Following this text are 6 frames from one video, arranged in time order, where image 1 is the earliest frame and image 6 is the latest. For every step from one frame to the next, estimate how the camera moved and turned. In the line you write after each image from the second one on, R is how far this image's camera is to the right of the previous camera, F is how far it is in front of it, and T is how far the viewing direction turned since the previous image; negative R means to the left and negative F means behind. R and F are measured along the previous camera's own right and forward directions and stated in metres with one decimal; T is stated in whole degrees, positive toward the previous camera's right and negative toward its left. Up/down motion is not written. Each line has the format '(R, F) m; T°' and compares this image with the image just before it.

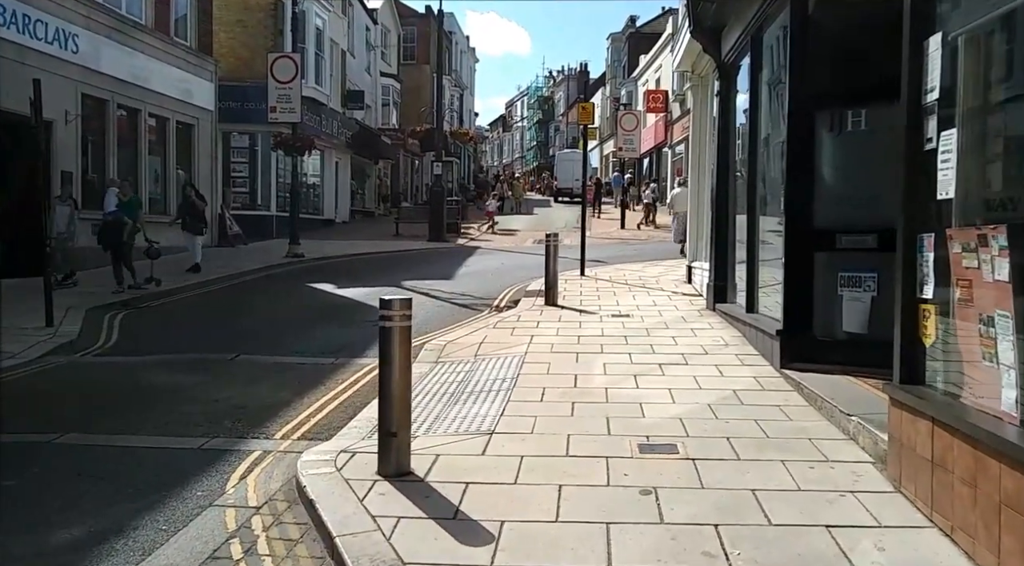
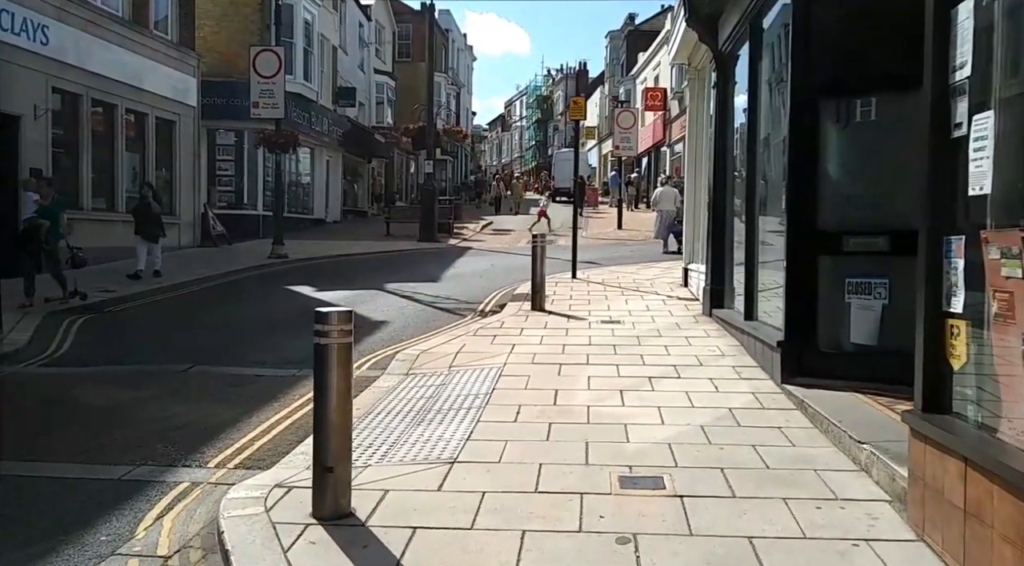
(+0.2, +0.7) m; 0°
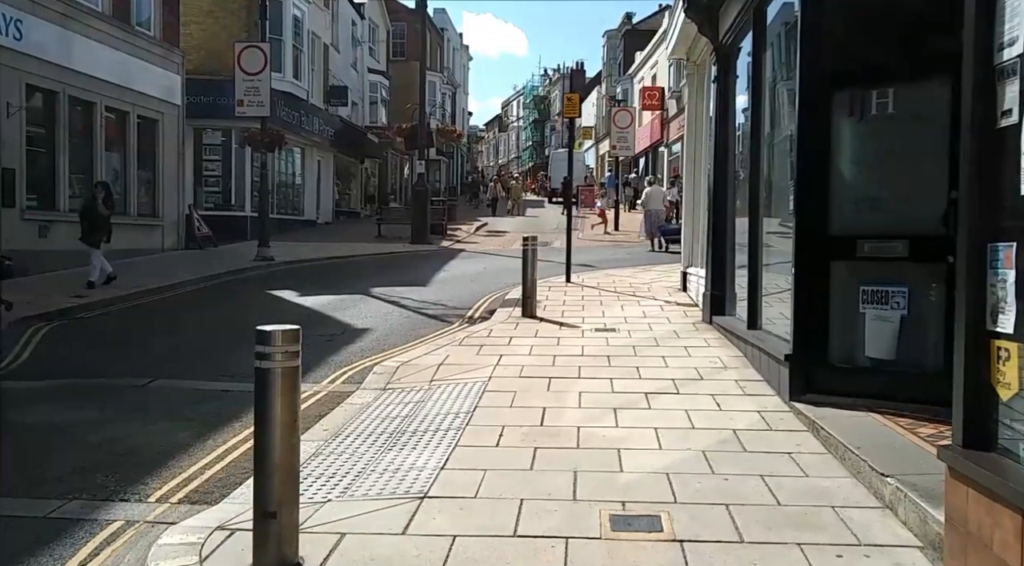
(+0.1, +0.6) m; 0°
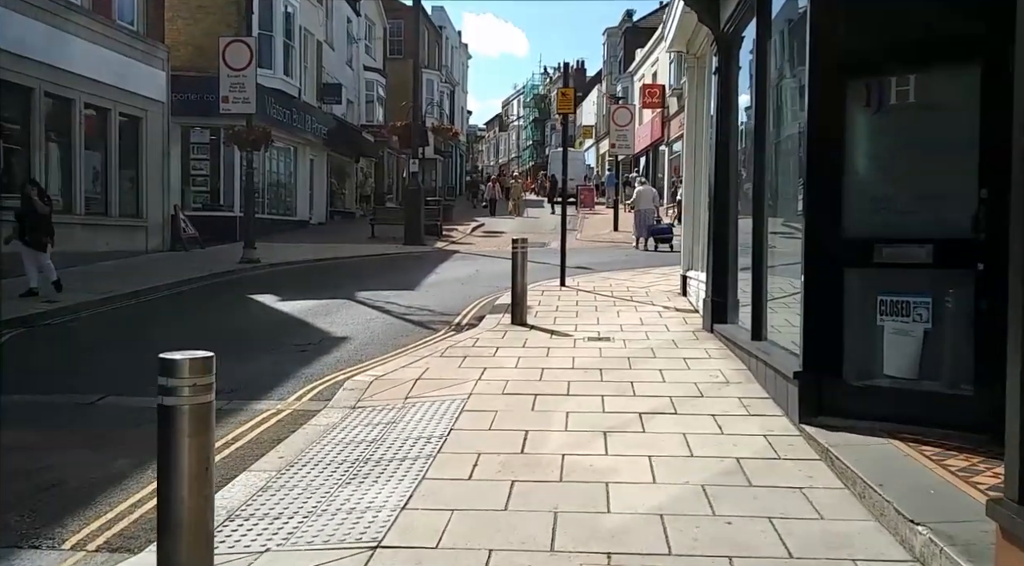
(+0.1, +0.6) m; 0°
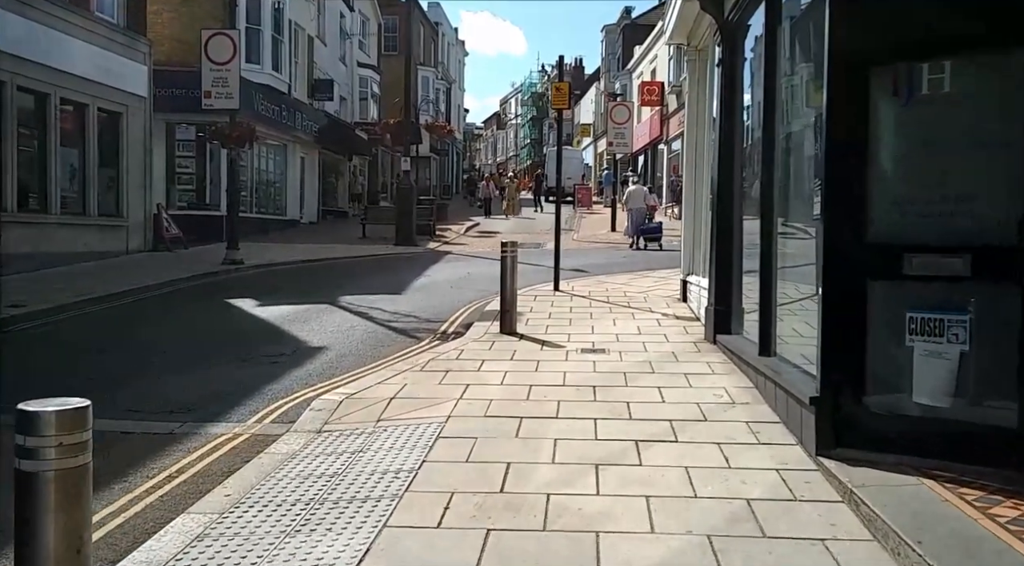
(+0.1, +0.7) m; 0°
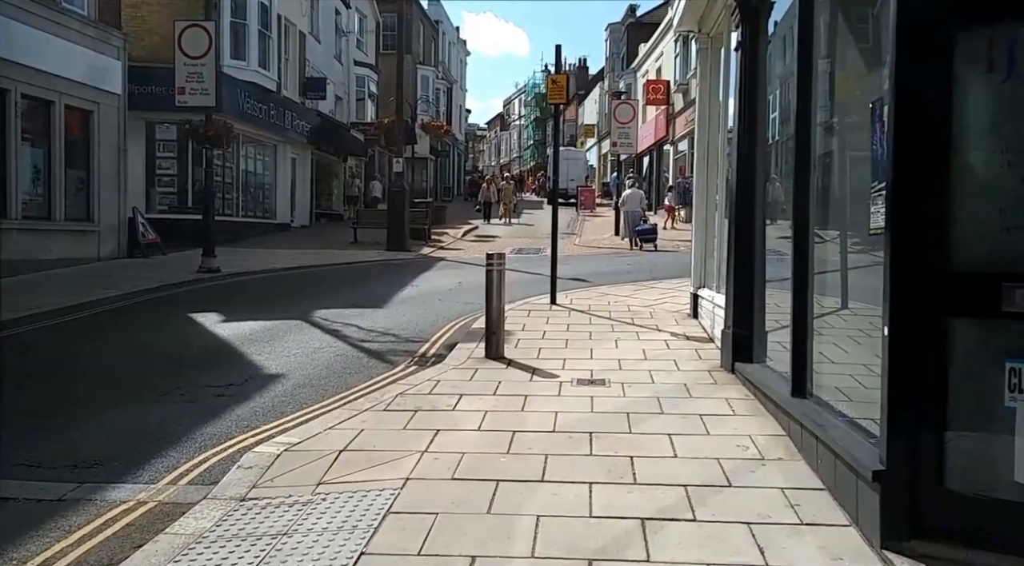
(+0.2, +1.3) m; 0°
